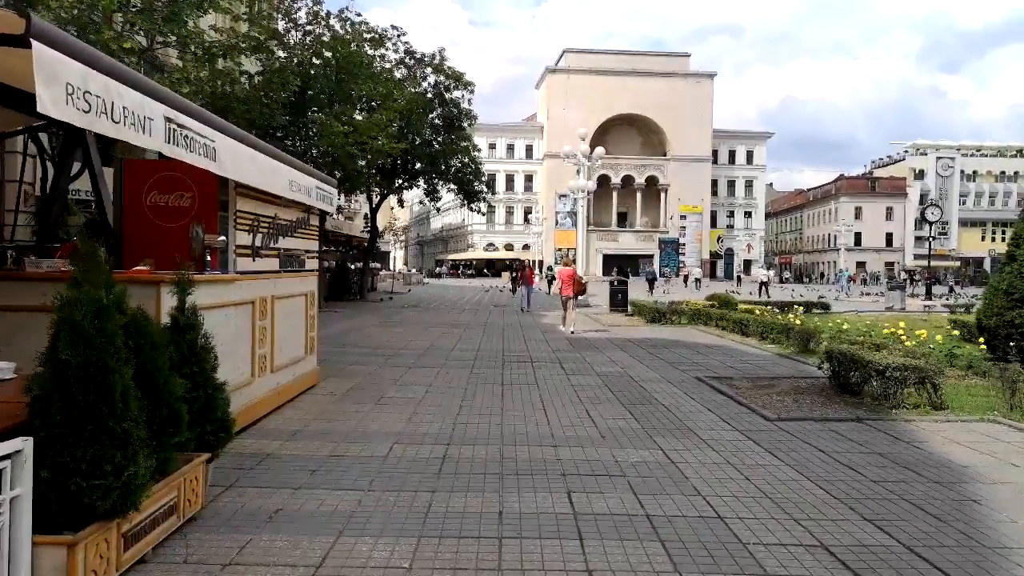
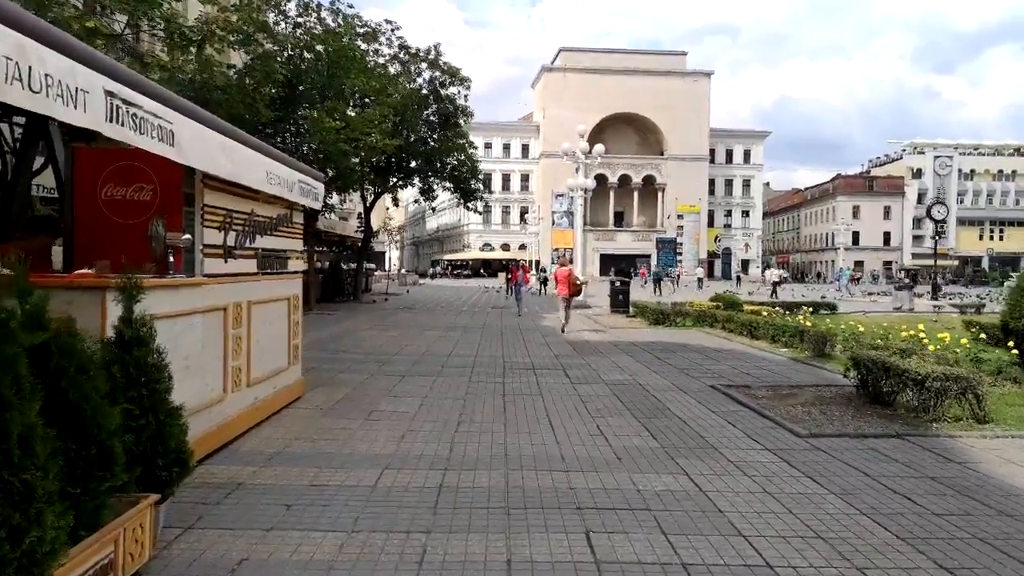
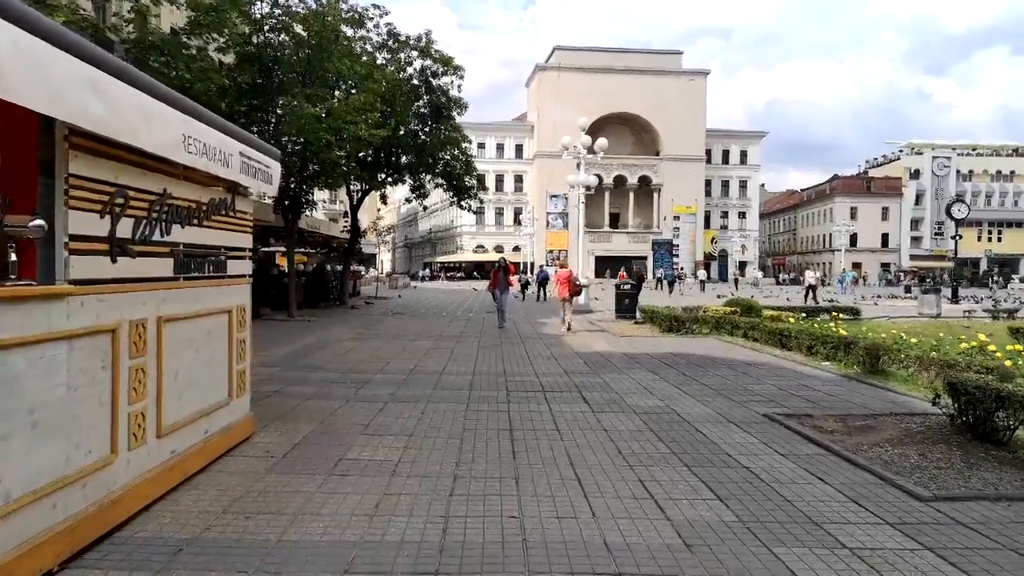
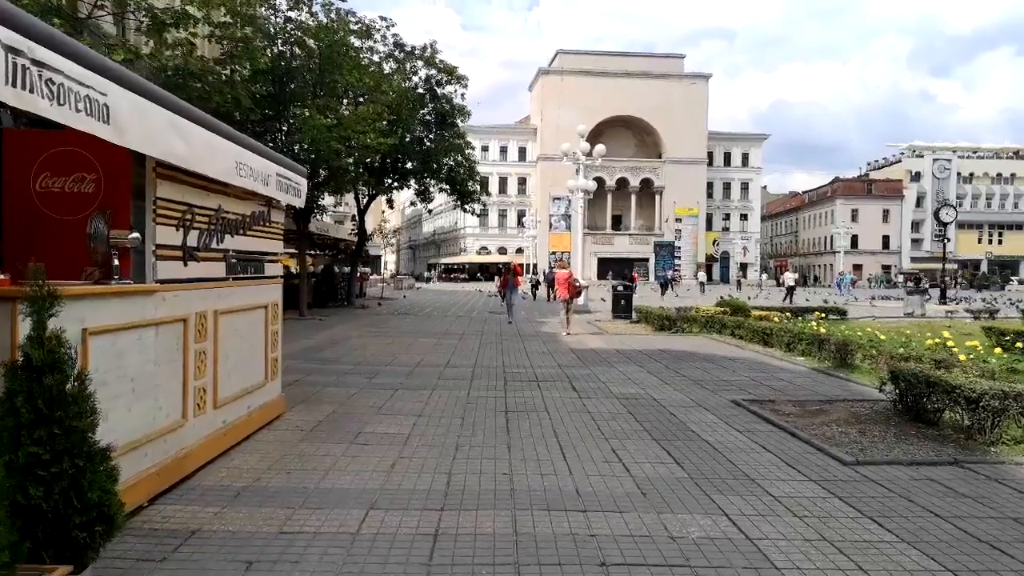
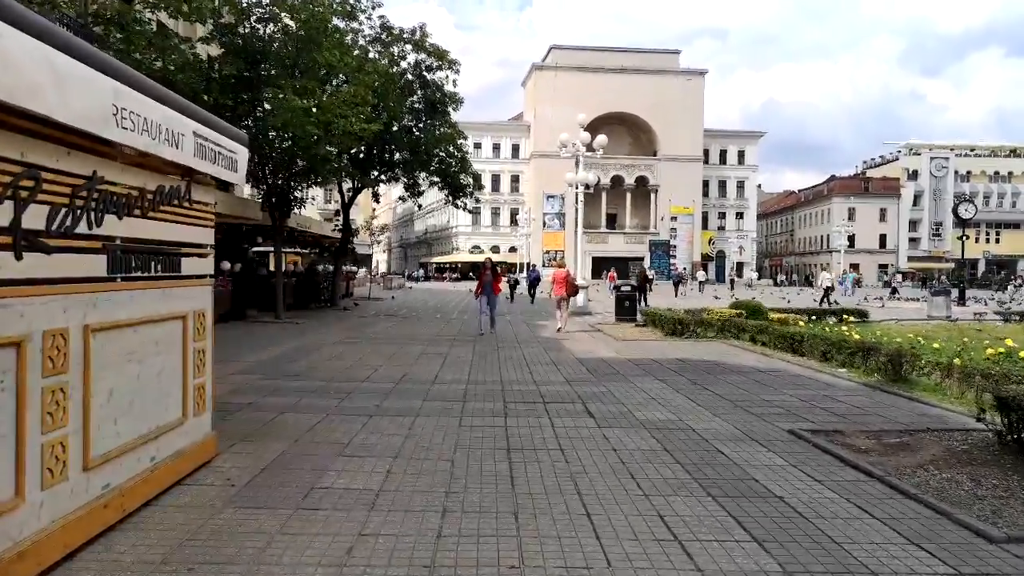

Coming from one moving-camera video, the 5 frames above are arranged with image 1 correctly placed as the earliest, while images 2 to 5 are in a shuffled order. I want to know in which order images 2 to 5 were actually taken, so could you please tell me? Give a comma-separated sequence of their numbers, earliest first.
2, 4, 3, 5
